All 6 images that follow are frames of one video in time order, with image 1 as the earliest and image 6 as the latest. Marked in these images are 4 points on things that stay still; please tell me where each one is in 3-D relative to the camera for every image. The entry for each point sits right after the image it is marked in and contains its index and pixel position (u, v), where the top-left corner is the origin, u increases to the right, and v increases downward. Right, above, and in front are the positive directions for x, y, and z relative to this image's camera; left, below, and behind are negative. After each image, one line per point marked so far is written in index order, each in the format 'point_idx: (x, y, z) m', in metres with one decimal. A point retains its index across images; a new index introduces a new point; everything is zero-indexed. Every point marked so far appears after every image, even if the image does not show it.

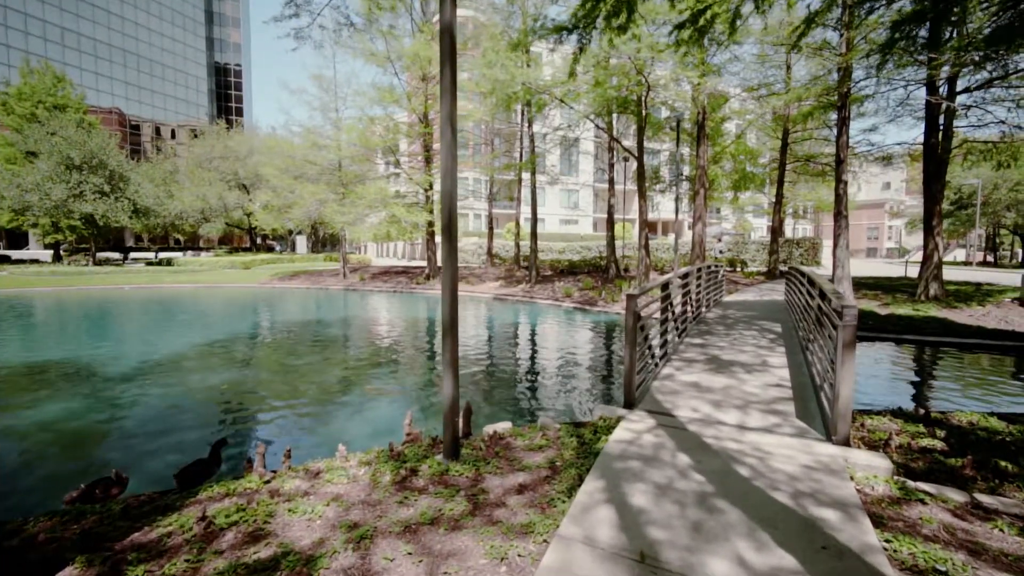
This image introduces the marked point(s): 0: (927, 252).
0: (+11.8, +1.0, +15.2) m
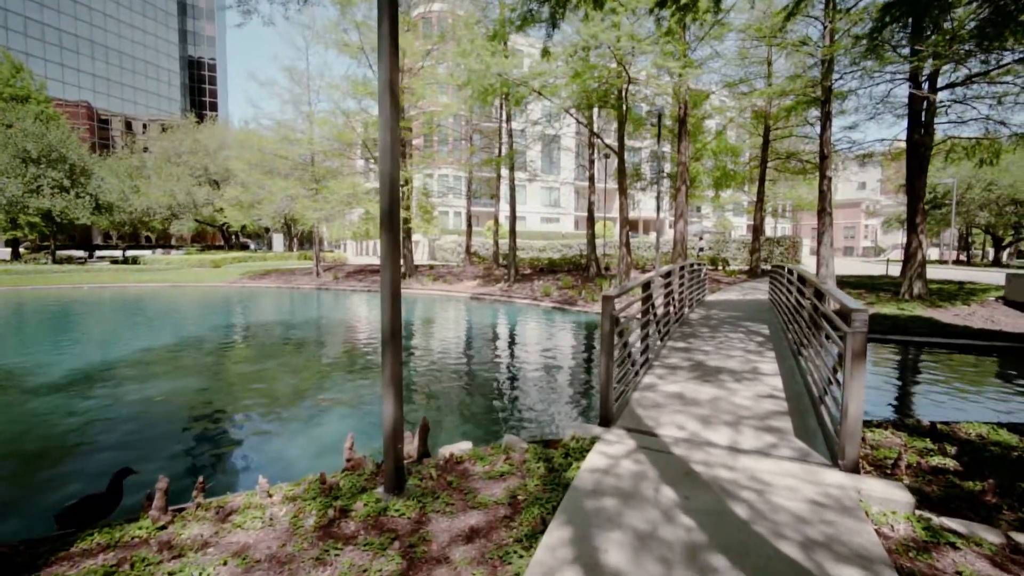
0: (+11.1, +1.1, +15.0) m
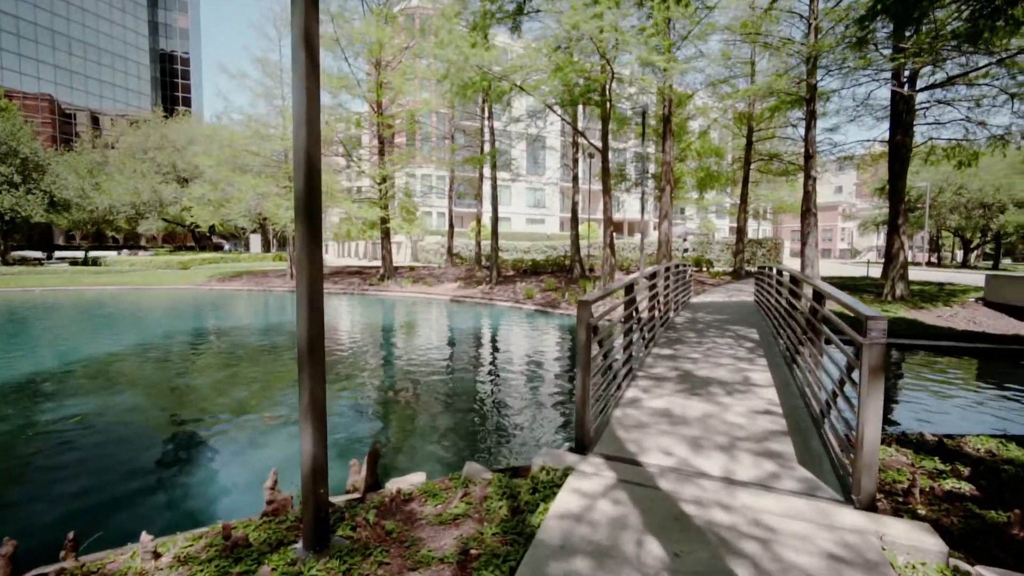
0: (+10.6, +1.0, +14.8) m
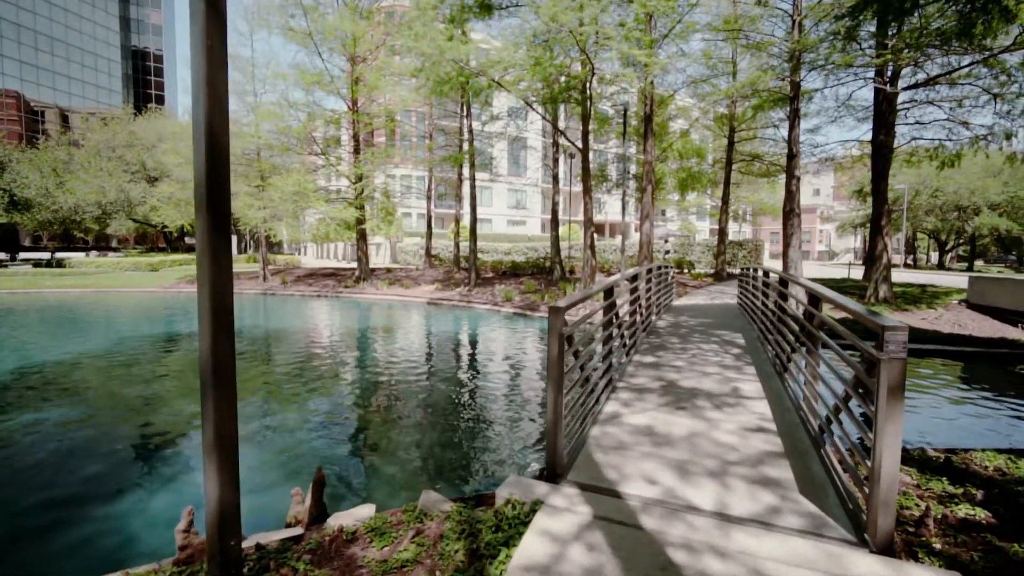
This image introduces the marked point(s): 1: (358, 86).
0: (+10.0, +1.0, +14.7) m
1: (-5.7, +7.5, +19.9) m
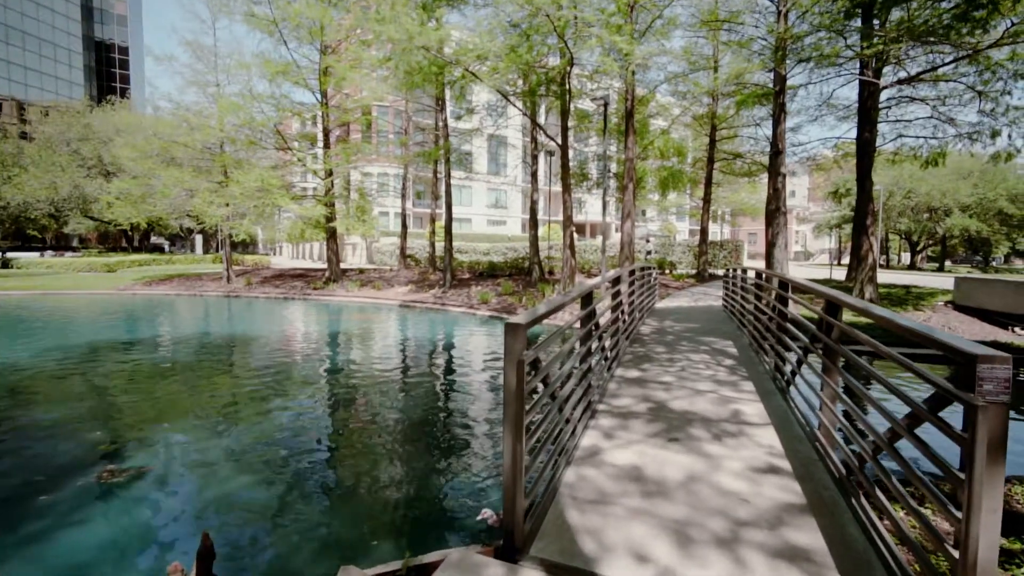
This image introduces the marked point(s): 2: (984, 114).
0: (+9.3, +0.9, +14.3) m
1: (-6.5, +7.4, +18.9) m
2: (+11.6, +4.3, +13.2) m
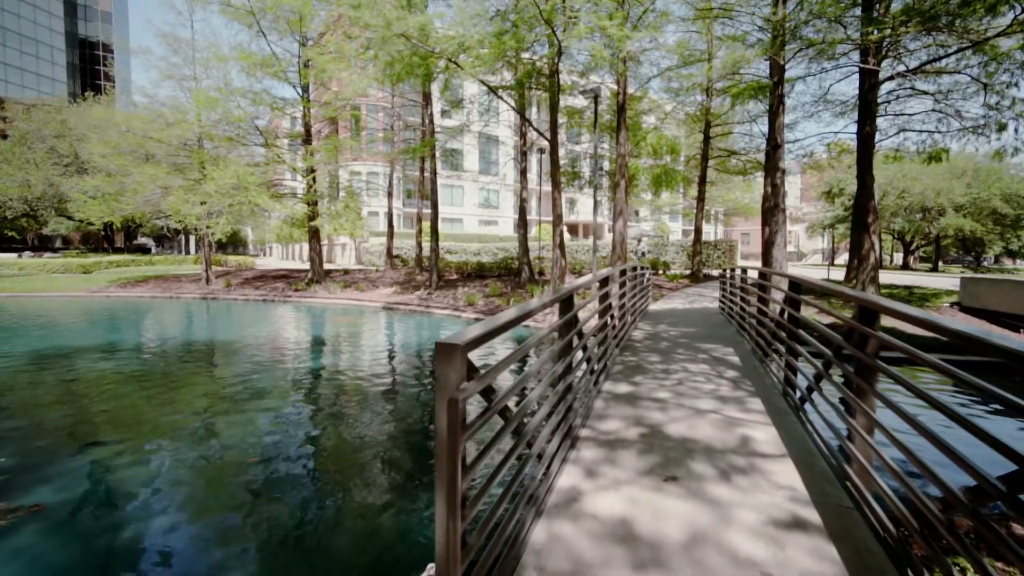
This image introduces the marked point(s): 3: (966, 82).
0: (+9.0, +0.9, +13.8) m
1: (-6.9, +7.4, +18.2) m
2: (+11.3, +4.3, +12.7) m
3: (+11.3, +5.1, +13.4) m
